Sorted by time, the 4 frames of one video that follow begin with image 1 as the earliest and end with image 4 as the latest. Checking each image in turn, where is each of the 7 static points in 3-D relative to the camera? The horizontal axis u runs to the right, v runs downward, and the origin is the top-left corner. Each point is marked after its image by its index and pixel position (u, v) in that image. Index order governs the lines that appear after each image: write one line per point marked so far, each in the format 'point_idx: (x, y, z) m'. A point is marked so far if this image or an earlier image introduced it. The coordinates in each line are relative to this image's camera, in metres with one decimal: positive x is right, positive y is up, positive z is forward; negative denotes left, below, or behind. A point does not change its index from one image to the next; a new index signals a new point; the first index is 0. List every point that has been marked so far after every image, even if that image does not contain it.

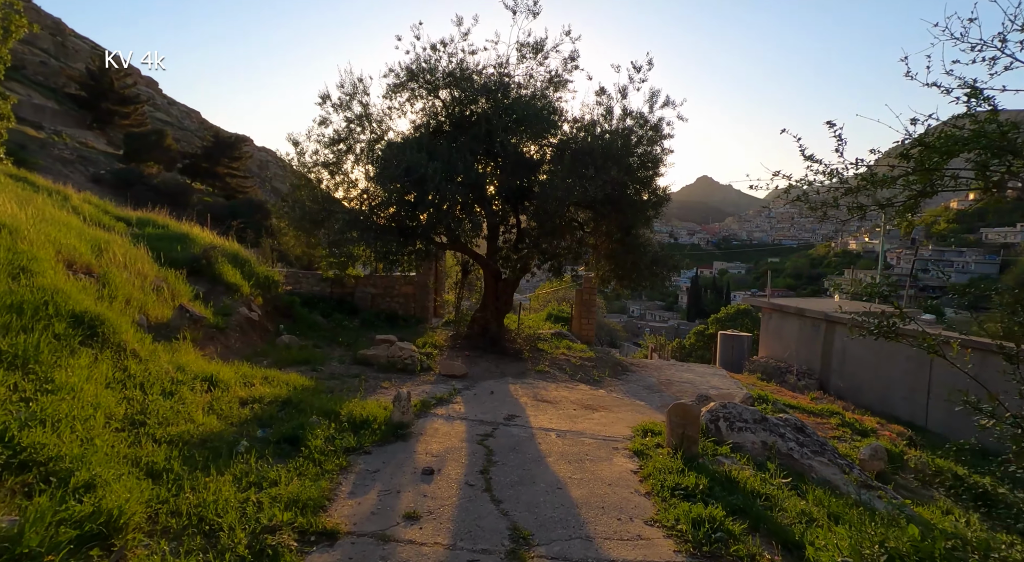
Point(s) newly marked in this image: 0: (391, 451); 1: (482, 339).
0: (-0.9, -1.3, +4.3) m
1: (-0.5, -1.1, +10.4) m
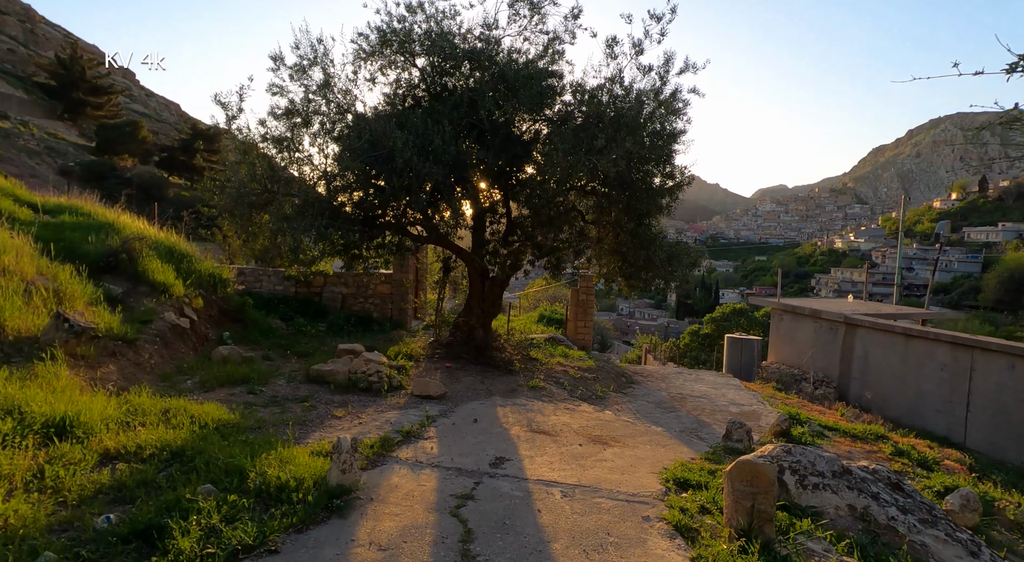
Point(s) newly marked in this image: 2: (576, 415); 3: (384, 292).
0: (-1.0, -1.3, +2.8) m
1: (-0.7, -1.0, +8.9) m
2: (+0.7, -1.6, +6.8) m
3: (-2.5, -0.2, +11.6) m
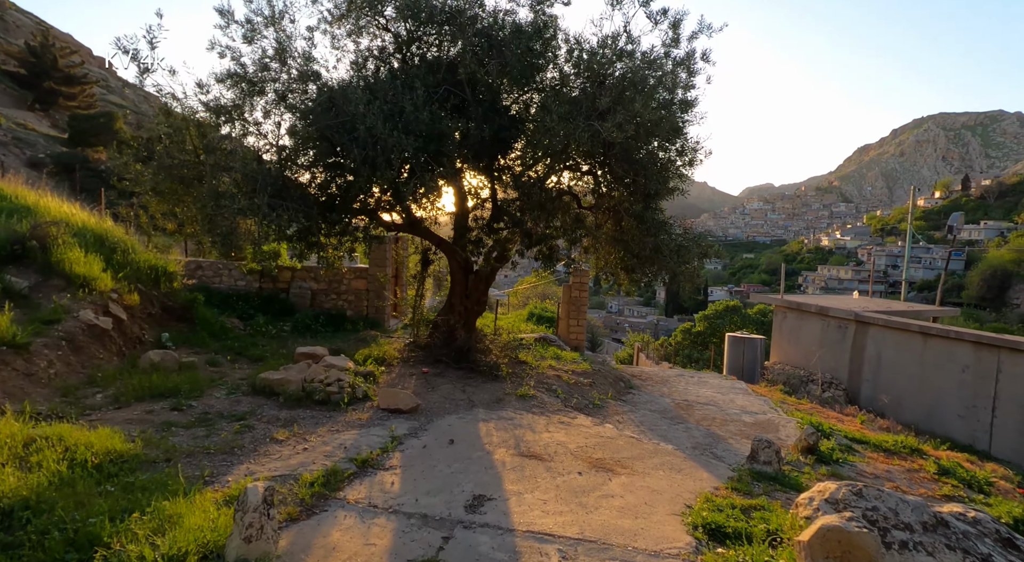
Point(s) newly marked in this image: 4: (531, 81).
0: (-1.0, -1.2, +1.7) m
1: (-0.9, -0.9, +7.8) m
2: (+0.6, -1.5, +5.8) m
3: (-2.8, -0.1, +10.5) m
4: (+0.2, +2.3, +6.4) m
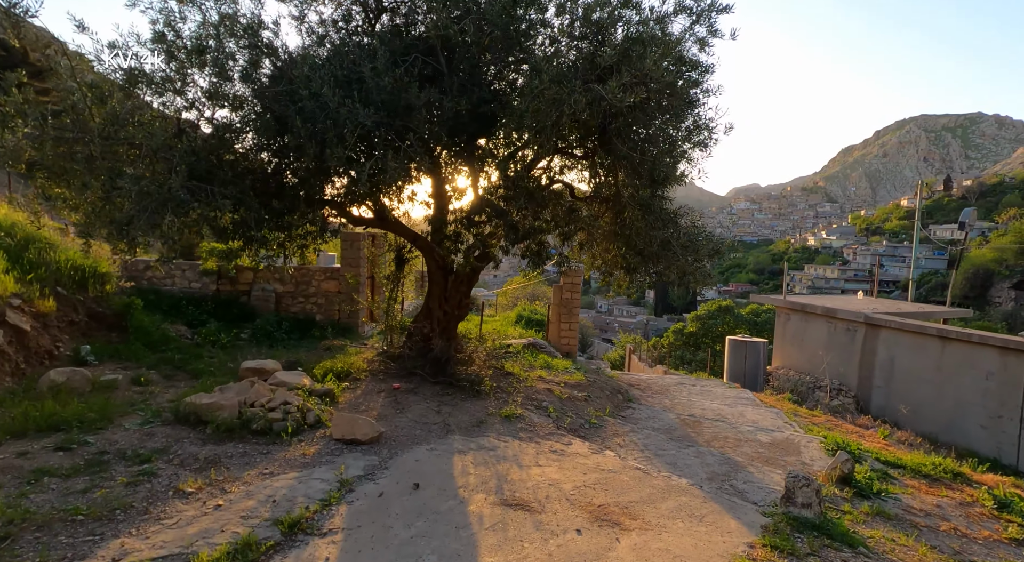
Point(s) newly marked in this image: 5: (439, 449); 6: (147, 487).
0: (-1.1, -1.2, +0.7) m
1: (-1.1, -1.0, +6.8) m
2: (+0.5, -1.5, +4.8) m
3: (-3.0, -0.1, +9.4) m
4: (0.0, +2.2, +5.4) m
5: (-0.6, -1.4, +4.7) m
6: (-2.1, -1.2, +3.3) m
